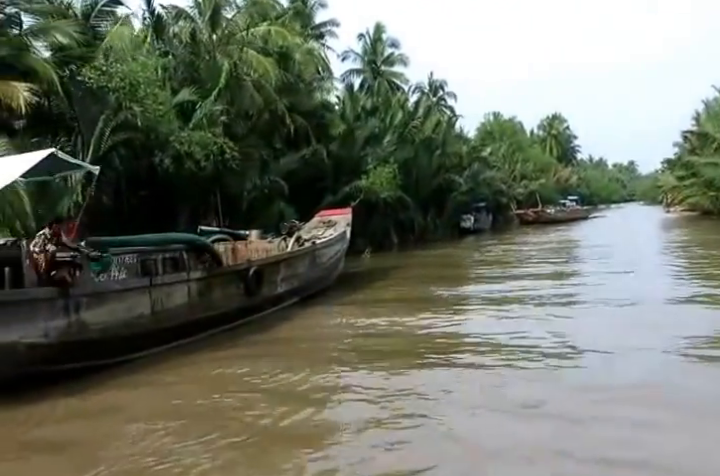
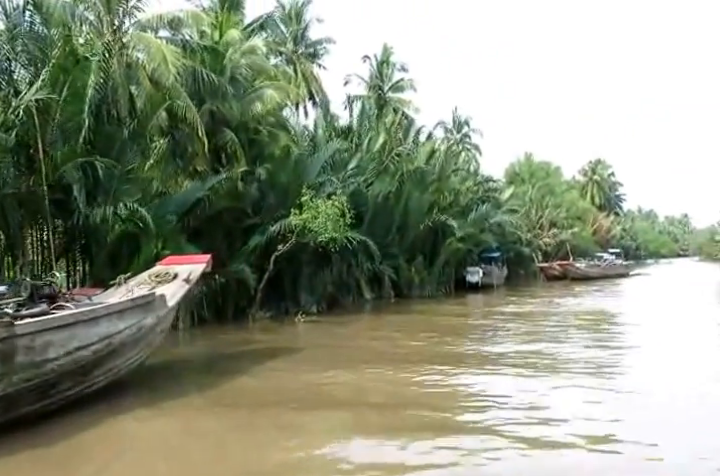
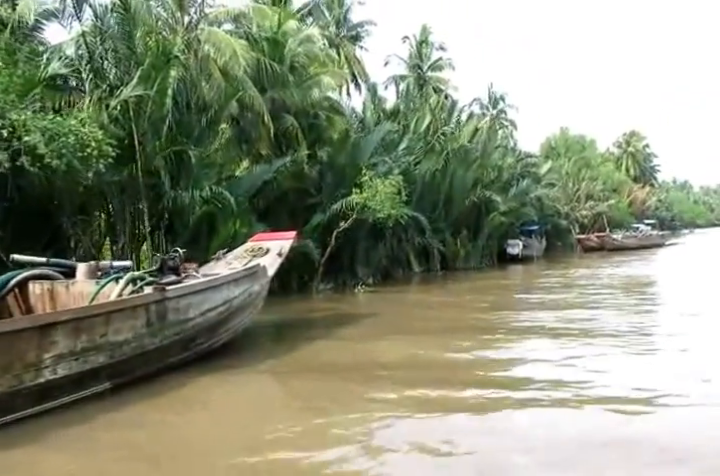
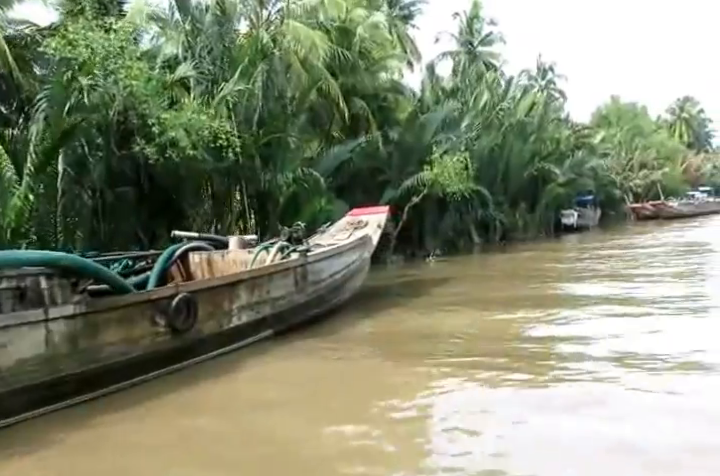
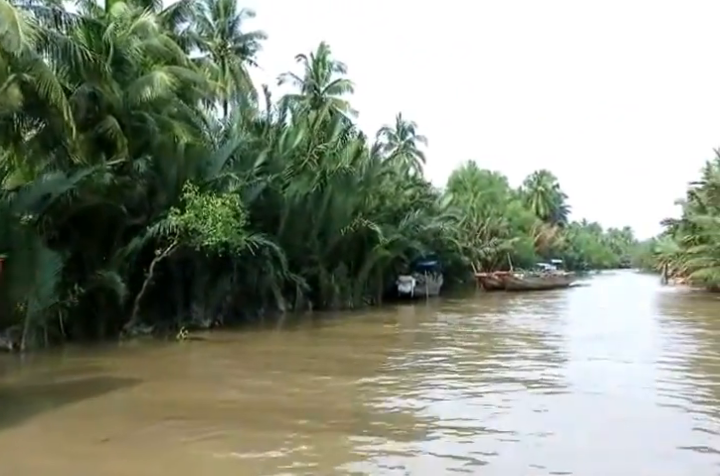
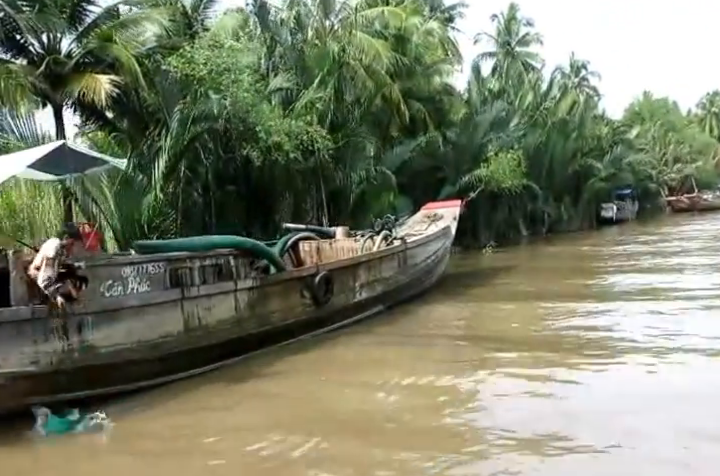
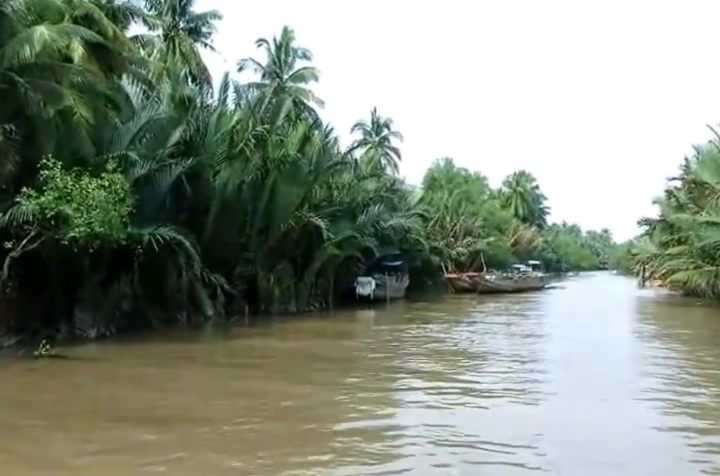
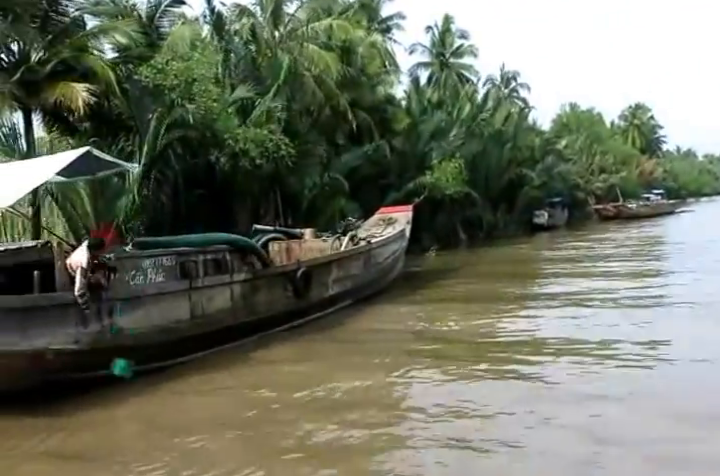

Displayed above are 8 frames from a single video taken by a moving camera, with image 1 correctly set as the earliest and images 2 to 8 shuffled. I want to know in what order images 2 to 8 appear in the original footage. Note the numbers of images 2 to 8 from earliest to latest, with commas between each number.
8, 6, 4, 3, 2, 5, 7
